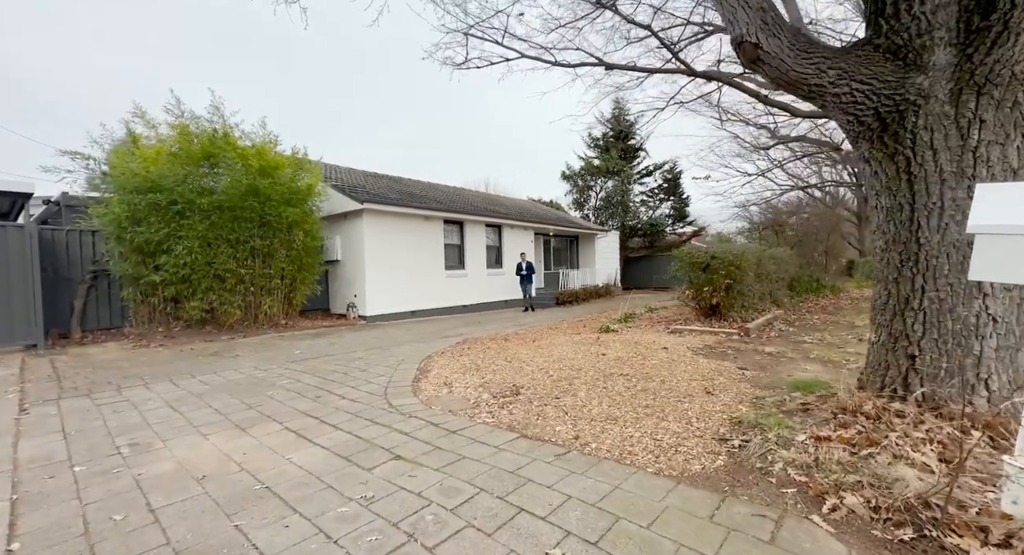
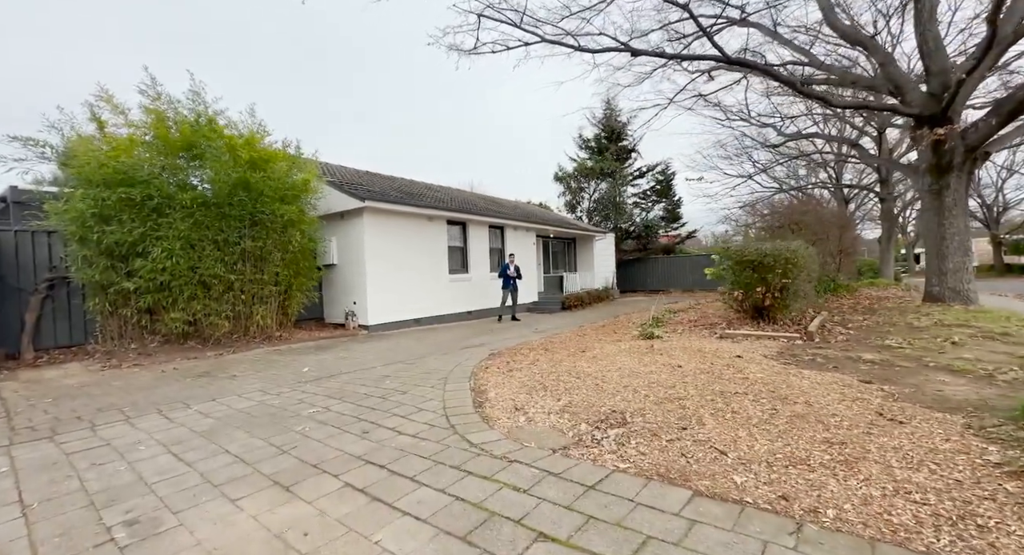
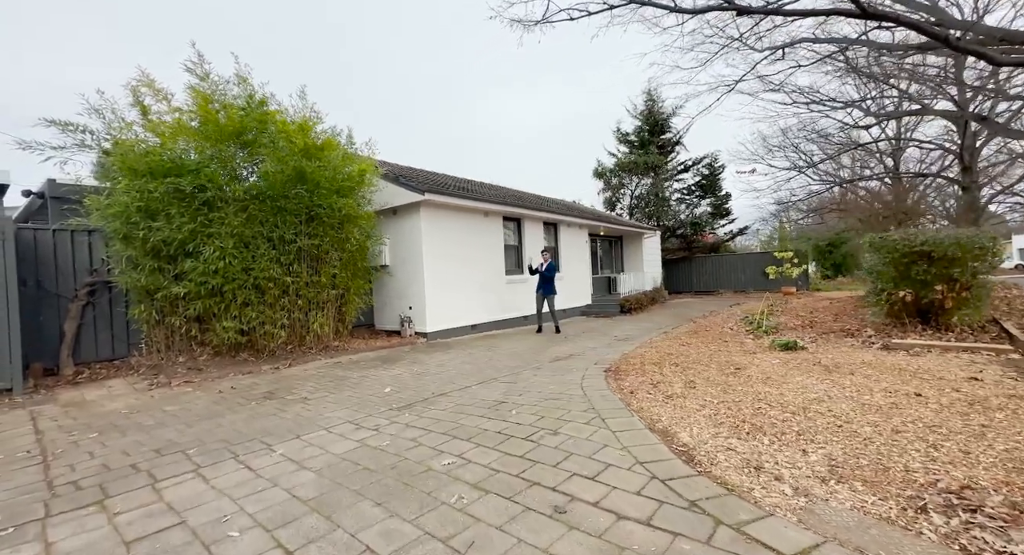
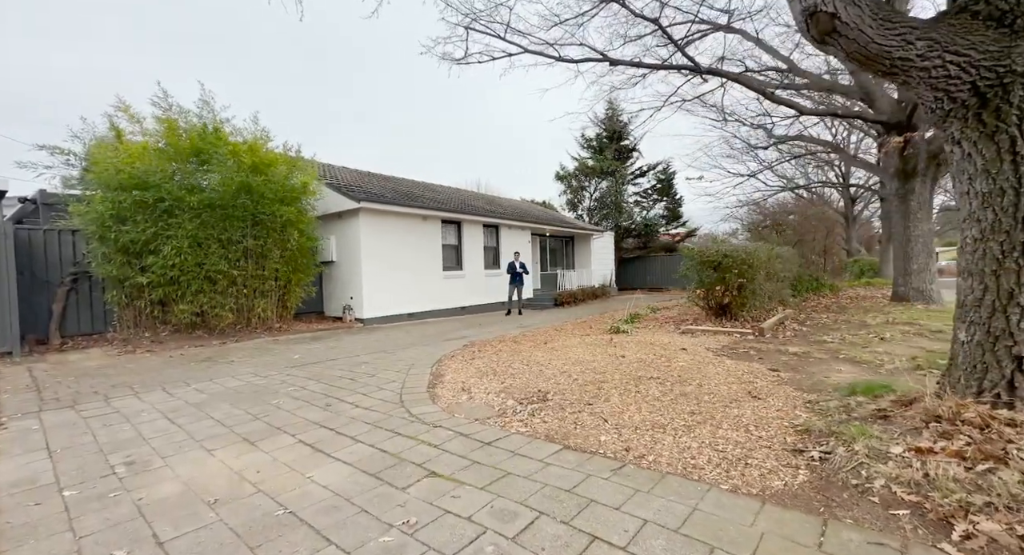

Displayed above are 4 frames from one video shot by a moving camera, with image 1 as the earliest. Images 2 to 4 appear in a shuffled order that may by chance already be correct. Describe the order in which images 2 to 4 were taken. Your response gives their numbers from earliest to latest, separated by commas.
4, 2, 3
